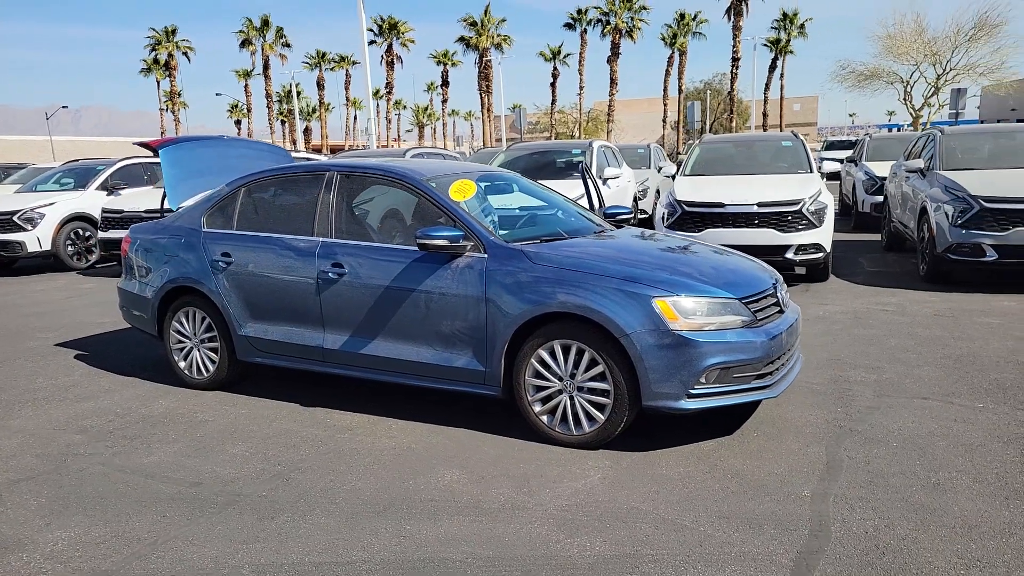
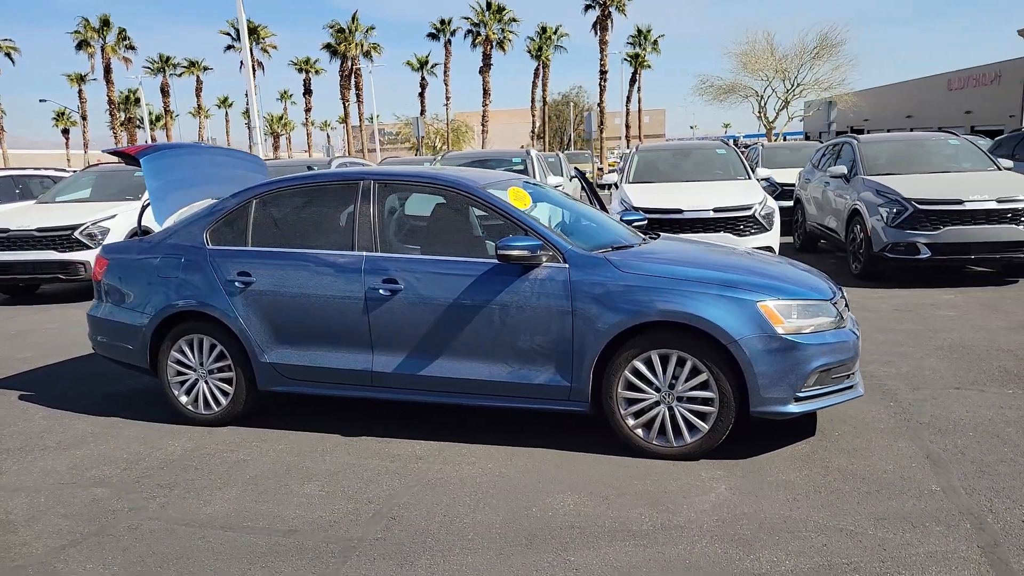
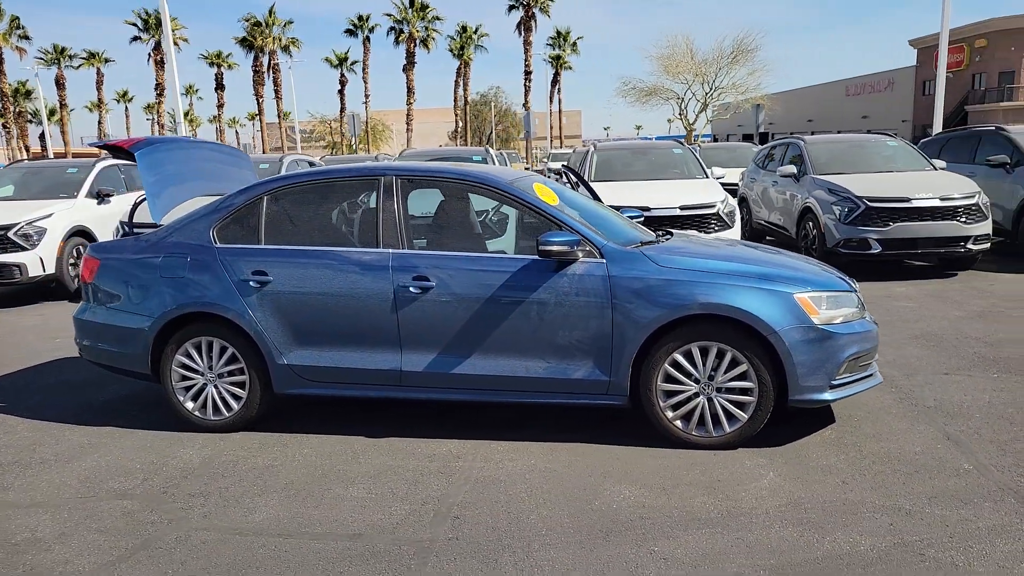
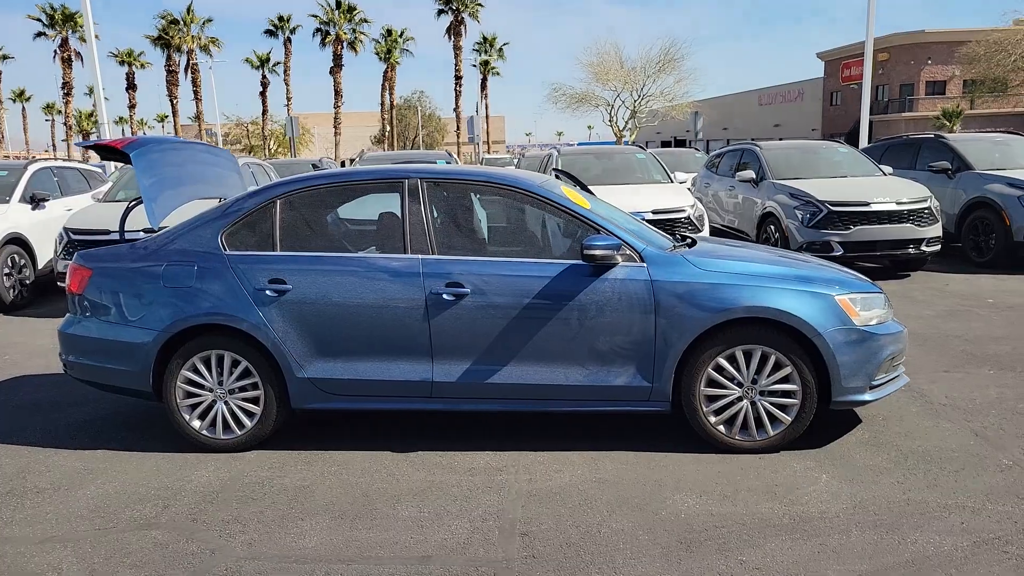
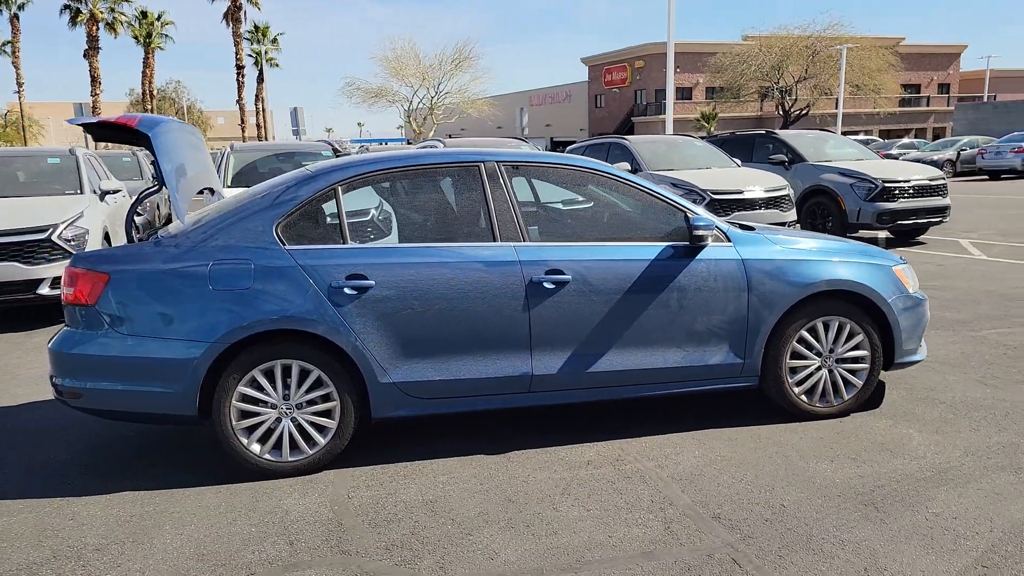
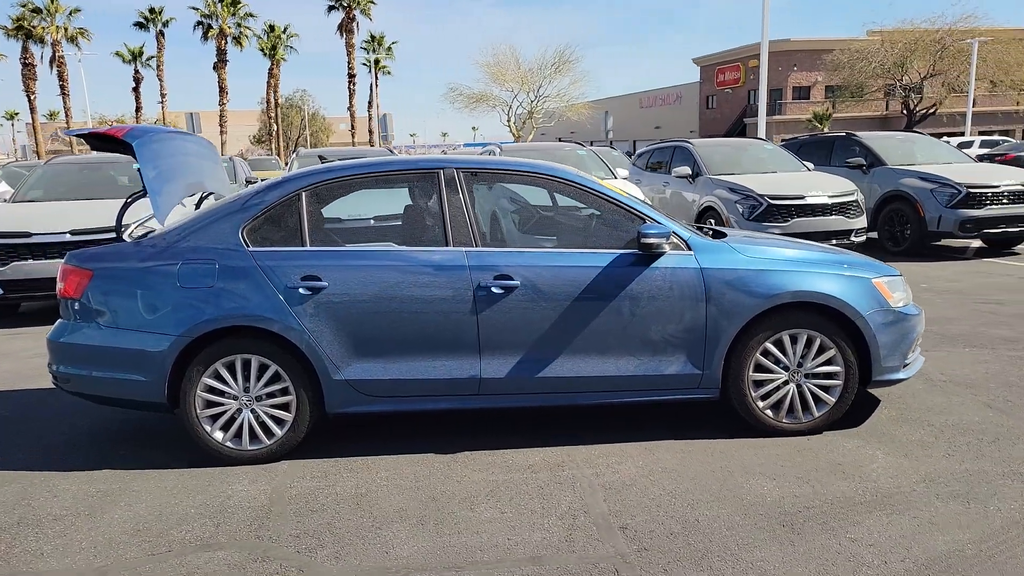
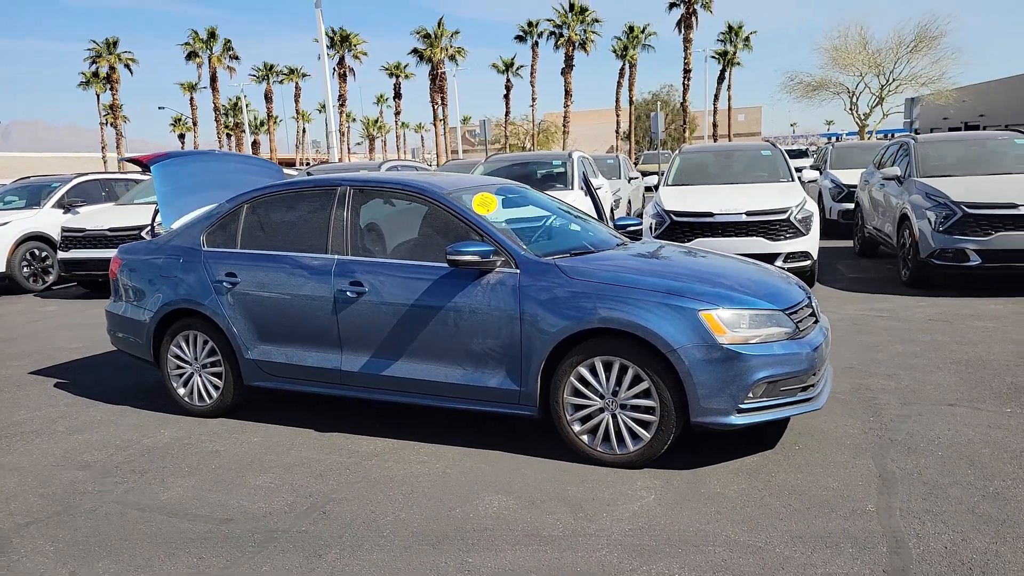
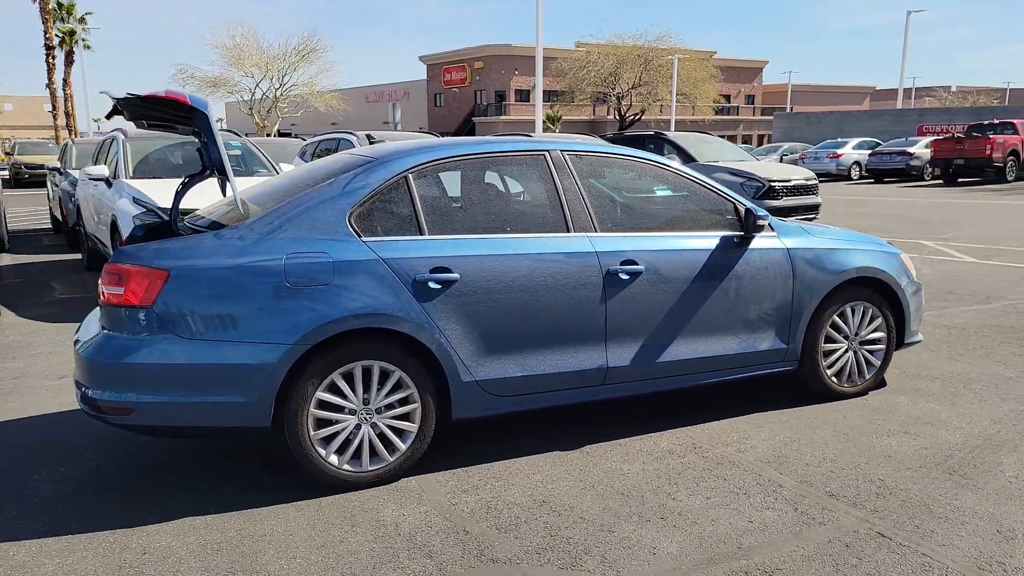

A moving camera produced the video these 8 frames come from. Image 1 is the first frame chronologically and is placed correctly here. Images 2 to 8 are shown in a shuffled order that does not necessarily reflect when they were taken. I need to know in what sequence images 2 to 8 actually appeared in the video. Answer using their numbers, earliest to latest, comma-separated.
7, 2, 3, 4, 6, 5, 8
